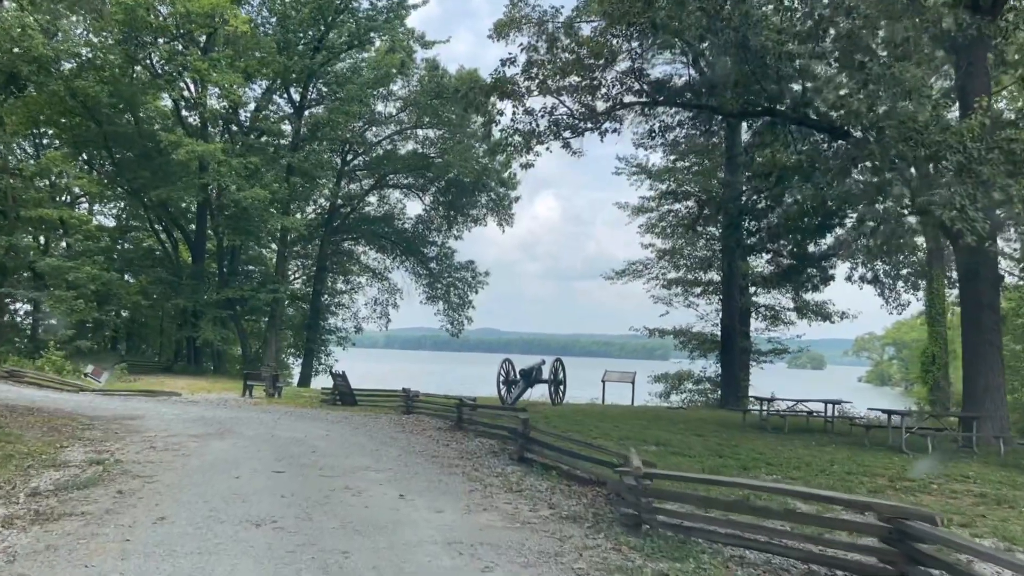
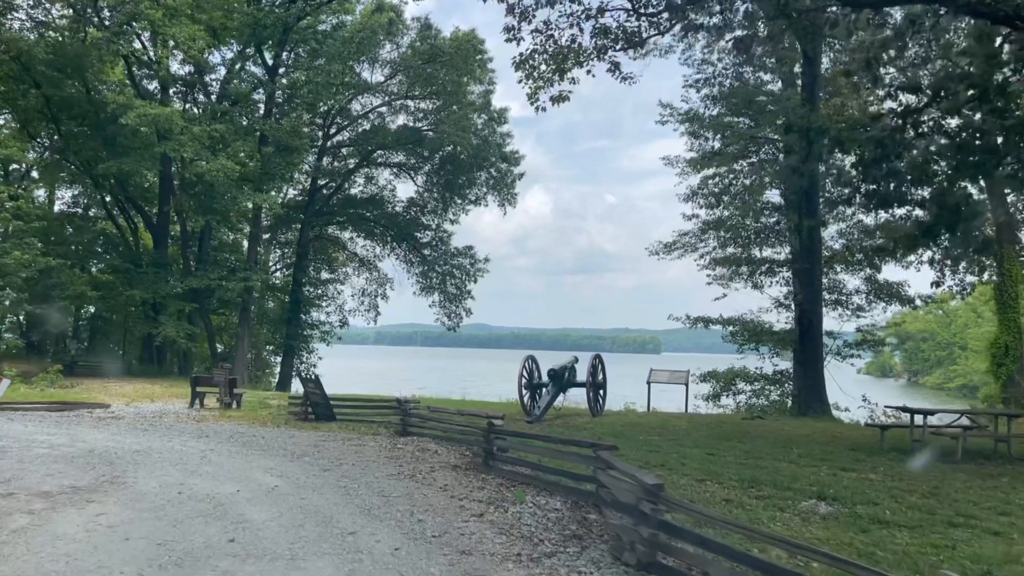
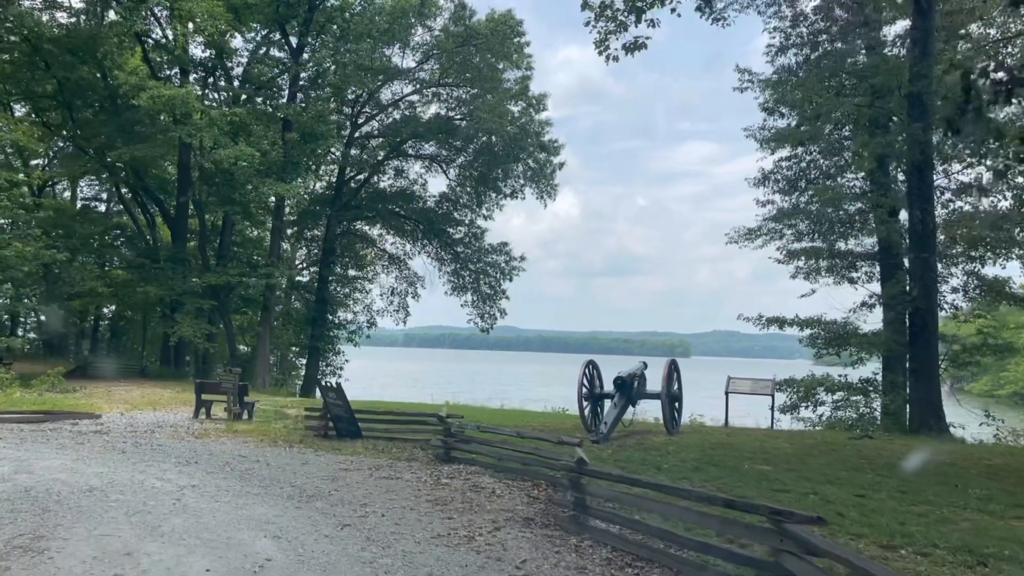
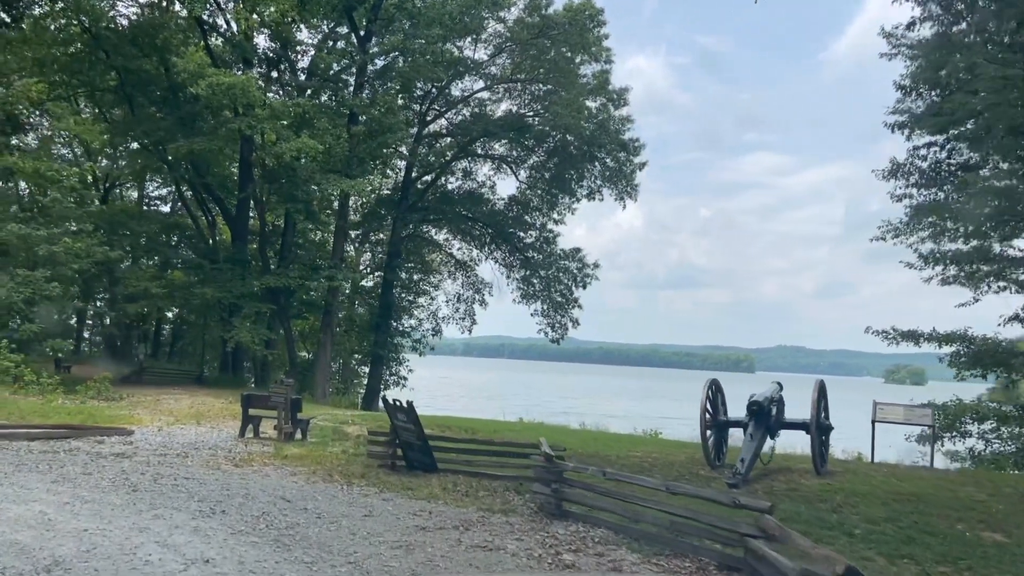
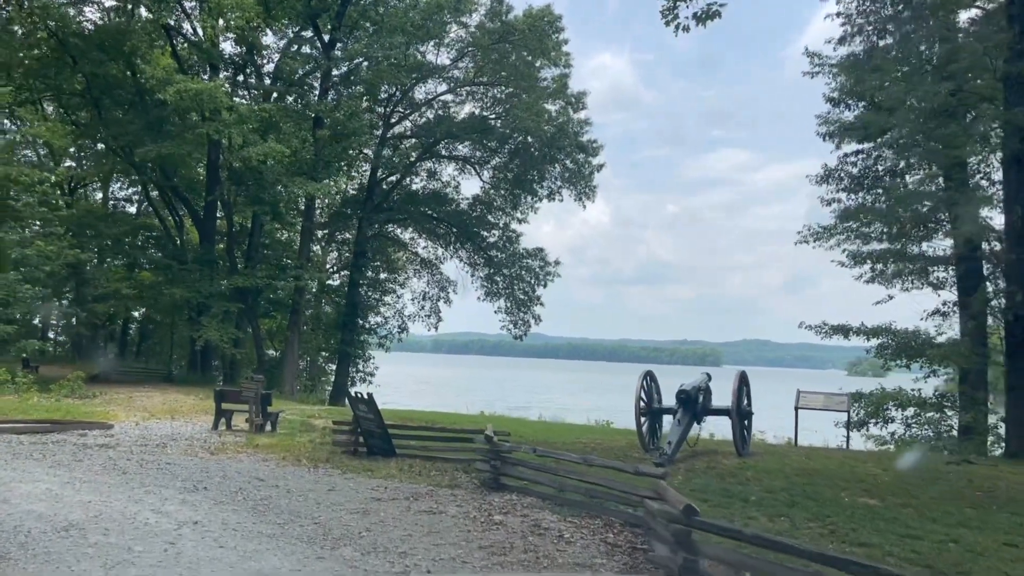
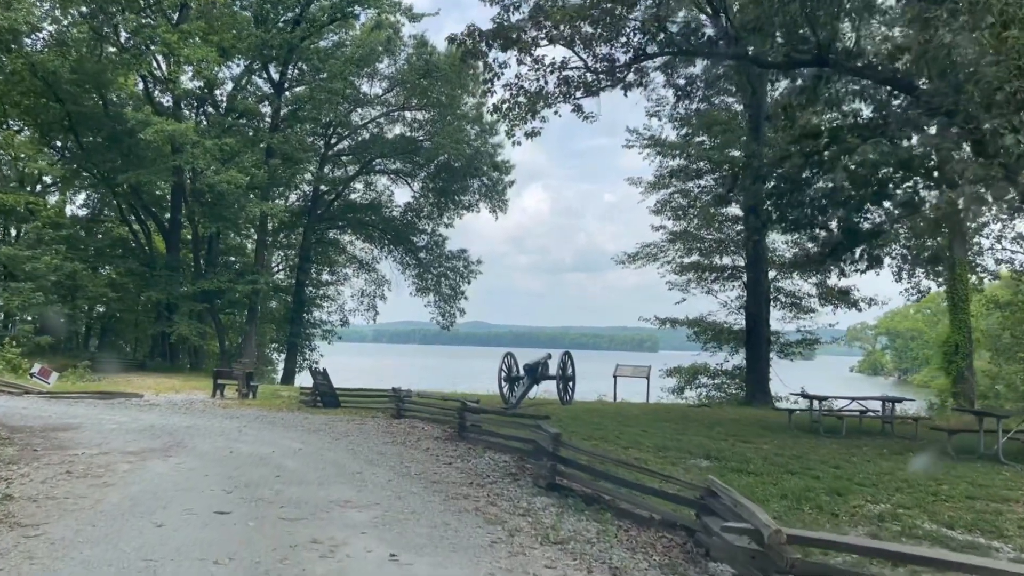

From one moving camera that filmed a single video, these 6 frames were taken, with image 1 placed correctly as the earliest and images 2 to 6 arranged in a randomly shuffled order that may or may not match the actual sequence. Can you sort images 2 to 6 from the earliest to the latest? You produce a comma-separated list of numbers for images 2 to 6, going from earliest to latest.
6, 2, 3, 5, 4
